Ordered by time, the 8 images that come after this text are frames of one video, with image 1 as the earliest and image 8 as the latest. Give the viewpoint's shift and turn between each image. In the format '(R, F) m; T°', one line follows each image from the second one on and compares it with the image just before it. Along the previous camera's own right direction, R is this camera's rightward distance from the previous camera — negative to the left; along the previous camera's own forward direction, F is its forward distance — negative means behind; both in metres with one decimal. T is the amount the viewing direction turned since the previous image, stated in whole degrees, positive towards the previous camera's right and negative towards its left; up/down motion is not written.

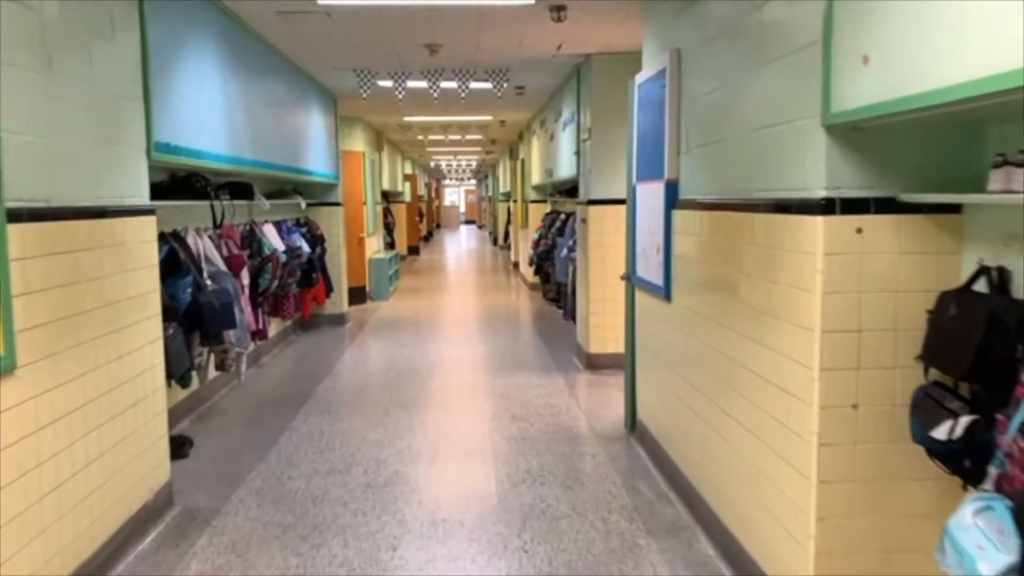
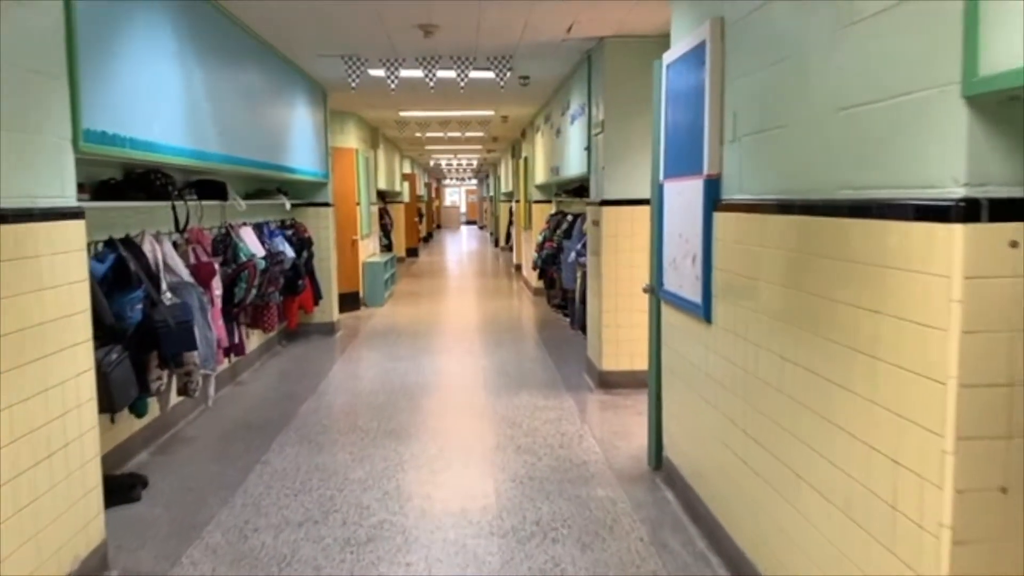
(0.0, +0.6) m; 0°
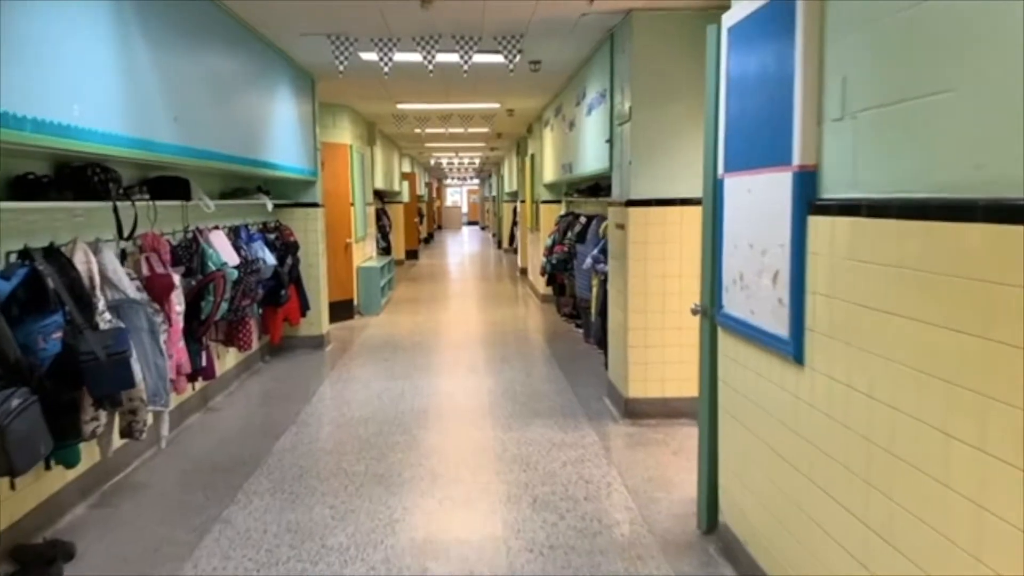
(-0.1, +0.8) m; 0°
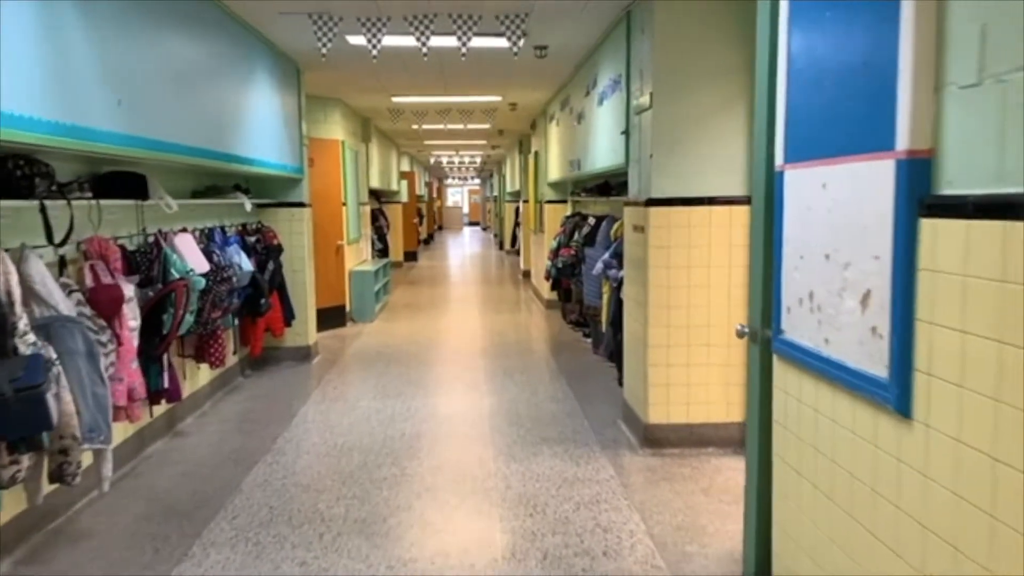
(0.0, +0.6) m; 0°
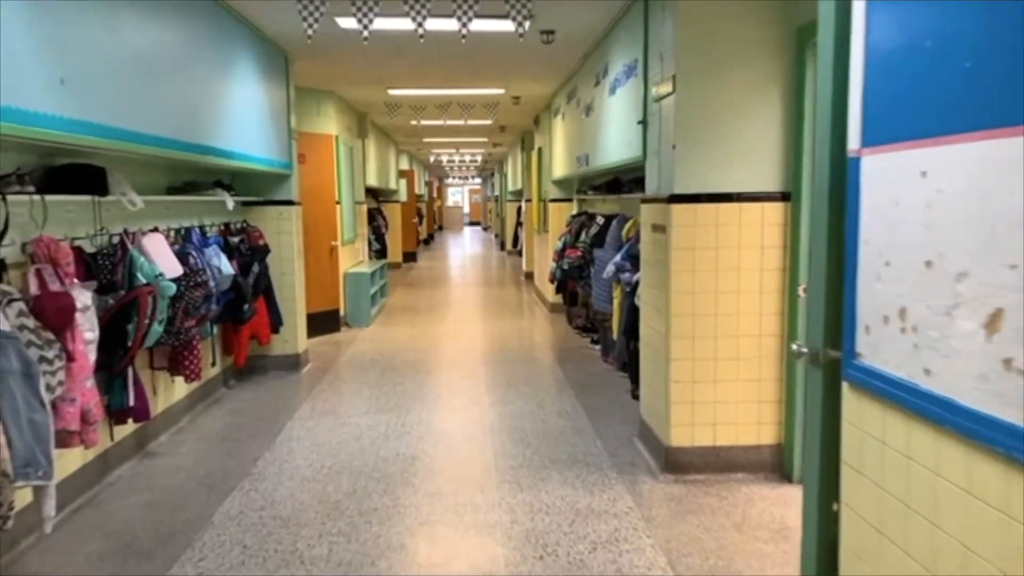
(0.0, +0.5) m; 0°
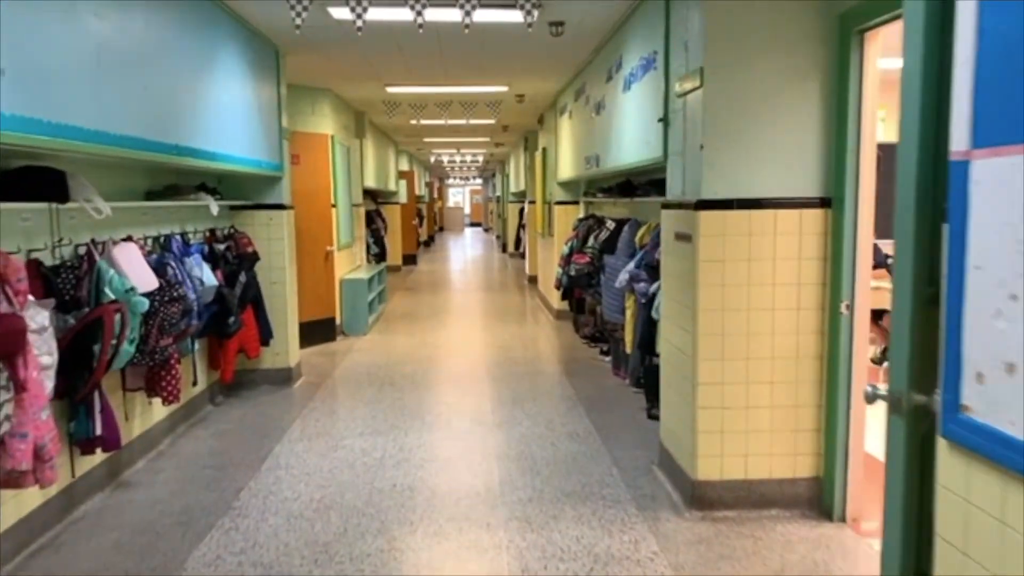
(0.0, +0.4) m; 0°
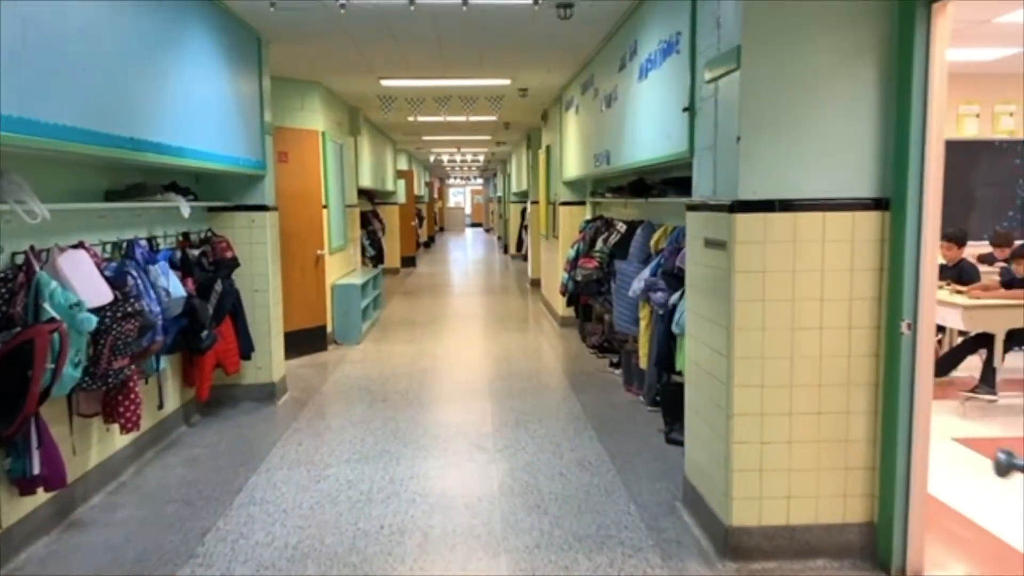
(0.0, +0.5) m; 0°
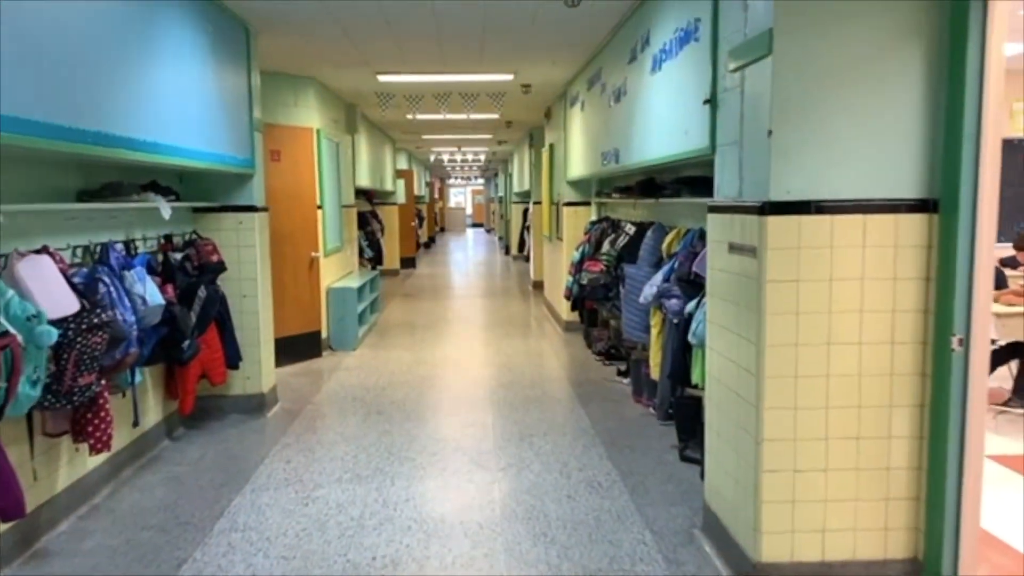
(0.0, +0.3) m; 0°
